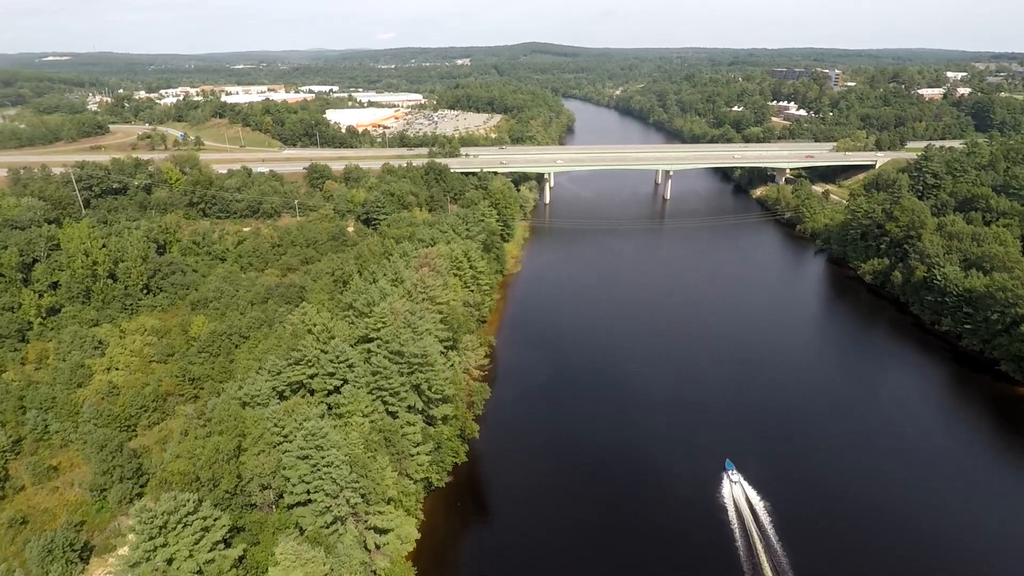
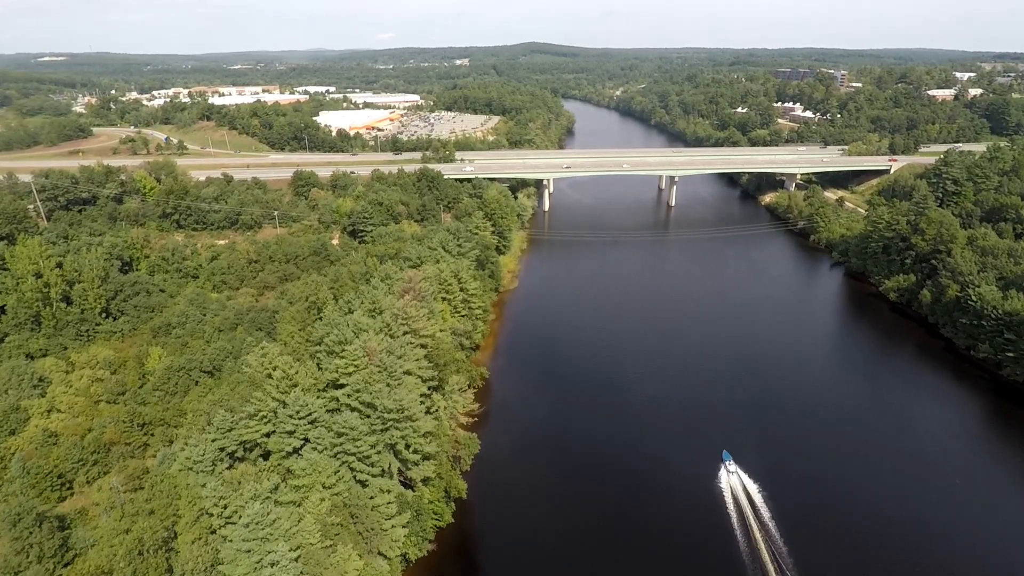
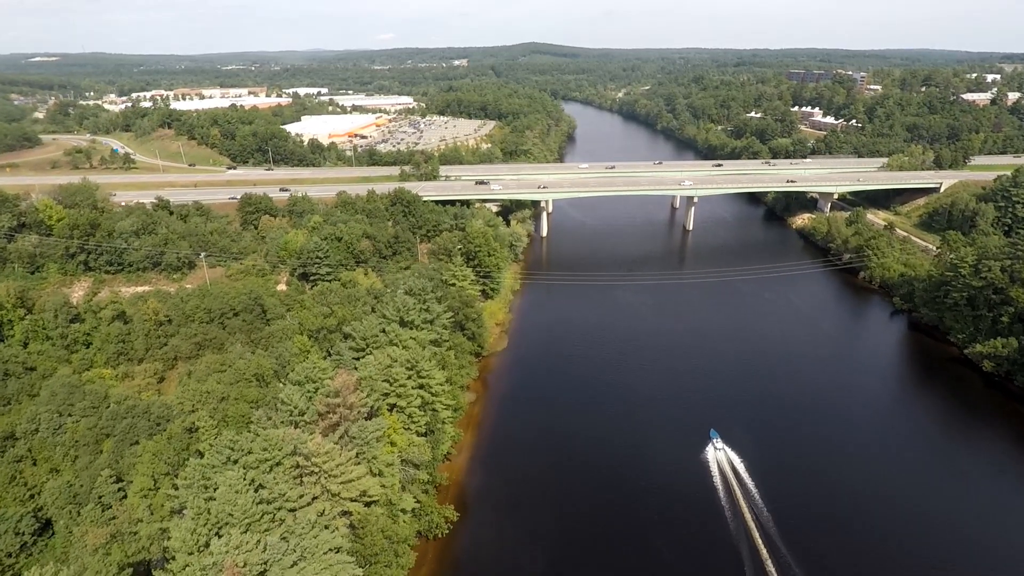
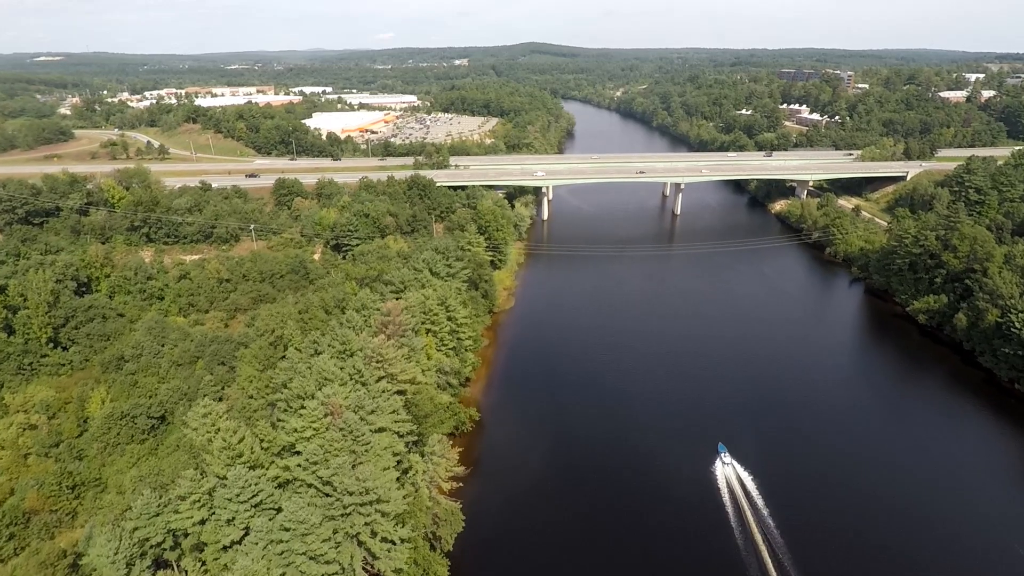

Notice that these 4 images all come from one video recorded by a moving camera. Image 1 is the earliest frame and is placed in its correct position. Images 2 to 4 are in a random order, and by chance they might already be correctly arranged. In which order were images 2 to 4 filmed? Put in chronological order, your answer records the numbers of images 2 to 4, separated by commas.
2, 4, 3
